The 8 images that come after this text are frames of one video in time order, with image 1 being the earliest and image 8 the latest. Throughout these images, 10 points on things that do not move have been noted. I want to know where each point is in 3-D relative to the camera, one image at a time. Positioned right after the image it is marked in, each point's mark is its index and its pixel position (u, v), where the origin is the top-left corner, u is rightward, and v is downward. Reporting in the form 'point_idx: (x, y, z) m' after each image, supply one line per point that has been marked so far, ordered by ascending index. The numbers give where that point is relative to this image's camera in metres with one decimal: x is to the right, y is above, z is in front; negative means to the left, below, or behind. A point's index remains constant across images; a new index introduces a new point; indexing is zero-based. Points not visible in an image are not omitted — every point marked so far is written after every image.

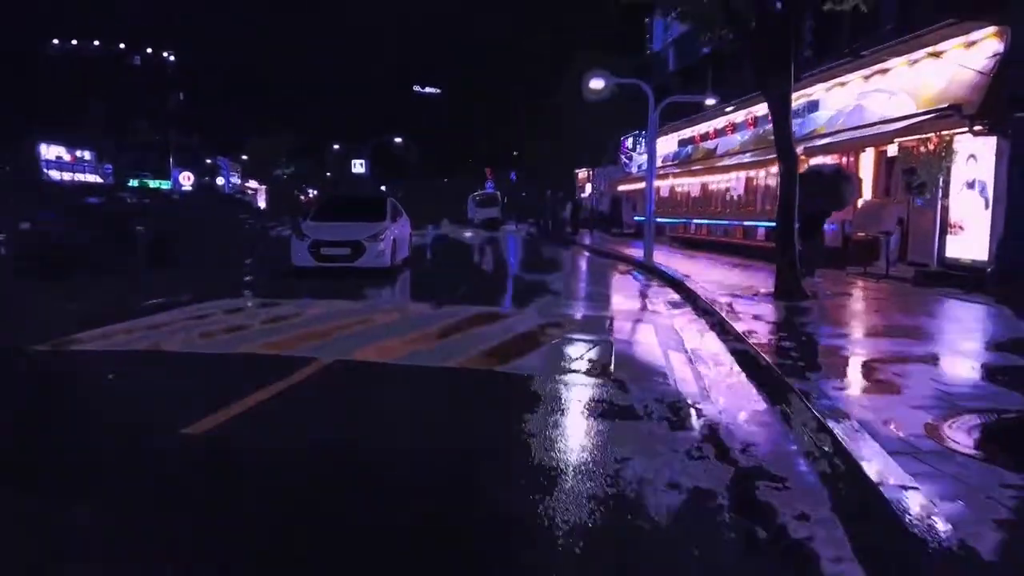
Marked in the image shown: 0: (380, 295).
0: (-2.6, -0.2, +15.3) m
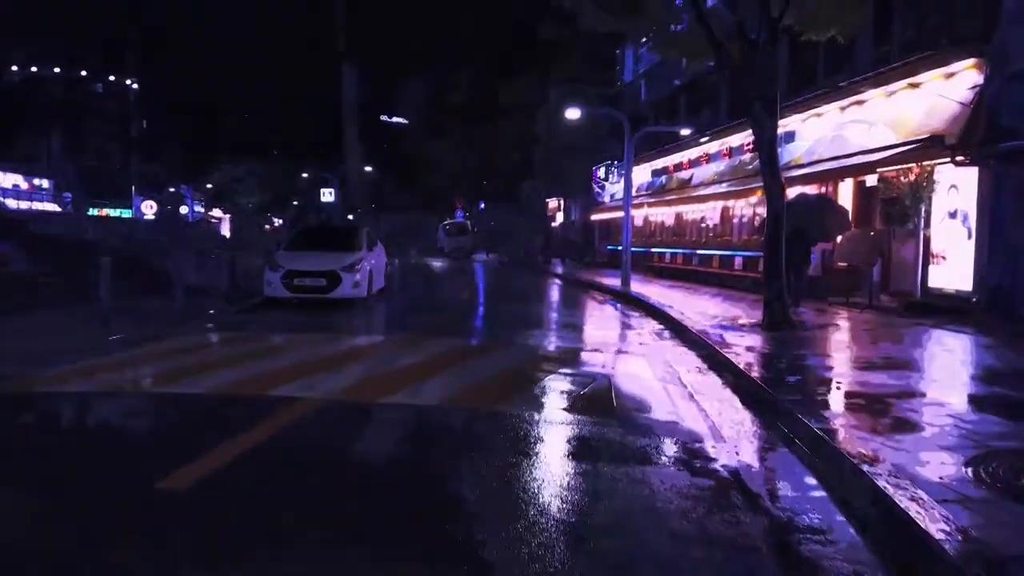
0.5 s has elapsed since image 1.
0: (-3.0, -0.8, +14.8) m
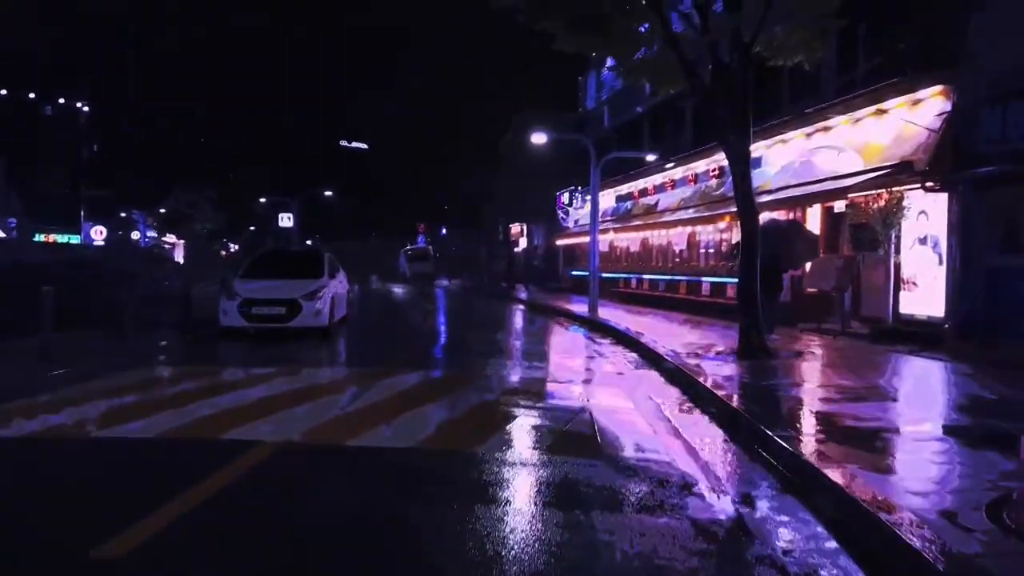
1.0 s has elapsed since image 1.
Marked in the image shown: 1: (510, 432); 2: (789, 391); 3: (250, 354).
0: (-3.6, -1.3, +14.1) m
1: (0.0, -1.6, +8.4) m
2: (+4.1, -1.5, +11.6) m
3: (-4.8, -1.2, +14.1) m
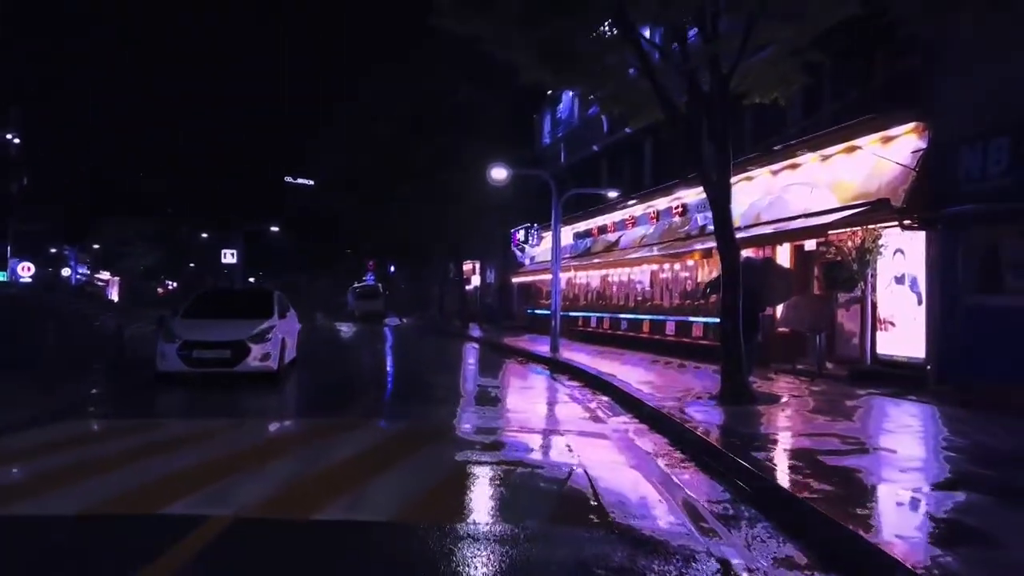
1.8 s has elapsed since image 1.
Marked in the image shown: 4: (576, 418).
0: (-4.1, -2.0, +12.8) m
1: (-0.2, -2.0, +7.4) m
2: (+3.8, -2.1, +10.9) m
3: (-5.3, -1.9, +12.8) m
4: (+1.2, -2.4, +13.8) m
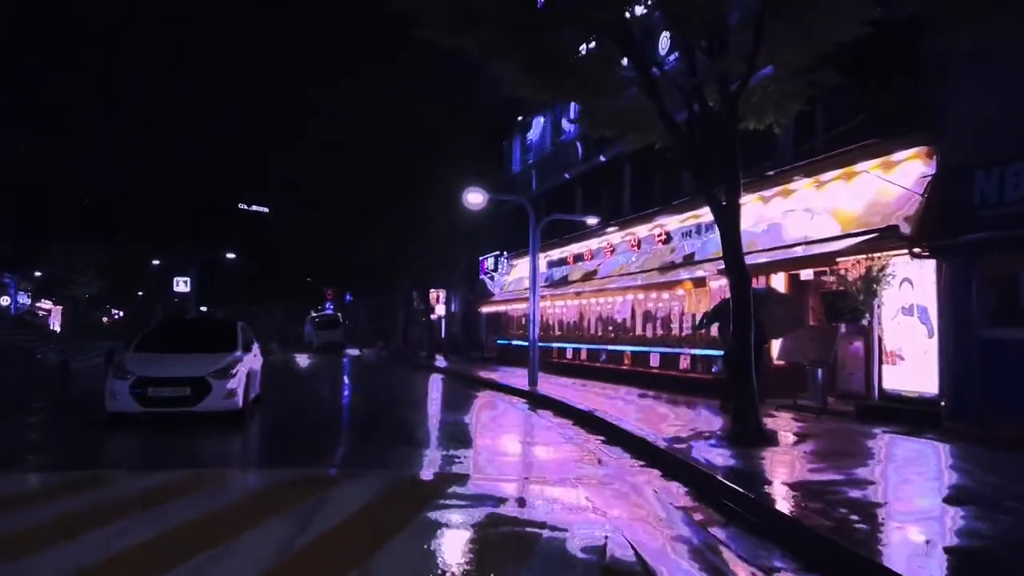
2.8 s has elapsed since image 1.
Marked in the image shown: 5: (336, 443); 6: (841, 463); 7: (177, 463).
0: (-4.1, -2.5, +11.4) m
1: (+0.1, -2.3, +6.3) m
2: (+3.8, -2.6, +10.0) m
3: (-5.4, -2.4, +11.4) m
4: (+1.0, -2.9, +12.7) m
5: (-3.0, -2.7, +13.3) m
6: (+4.8, -2.6, +11.2) m
7: (-4.7, -2.4, +10.7) m
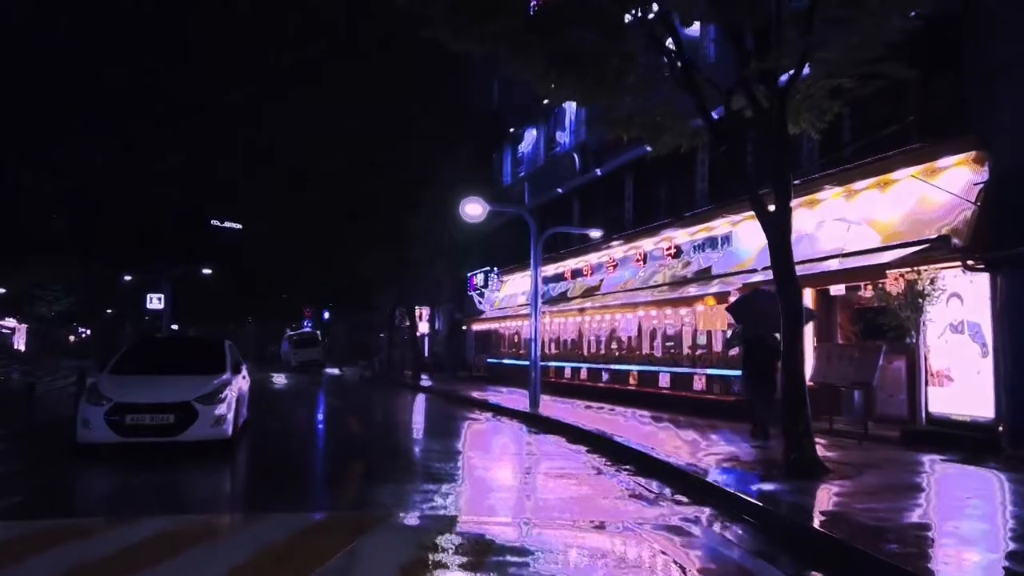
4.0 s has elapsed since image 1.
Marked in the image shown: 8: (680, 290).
0: (-3.7, -2.7, +10.0) m
1: (+0.7, -2.3, +5.0) m
2: (+4.2, -2.7, +8.9) m
3: (-5.0, -2.6, +9.9) m
4: (+1.4, -3.1, +11.5) m
5: (-2.7, -2.9, +11.9) m
6: (+5.2, -2.8, +10.1) m
7: (-4.2, -2.6, +9.3) m
8: (+4.2, 0.0, +19.1) m
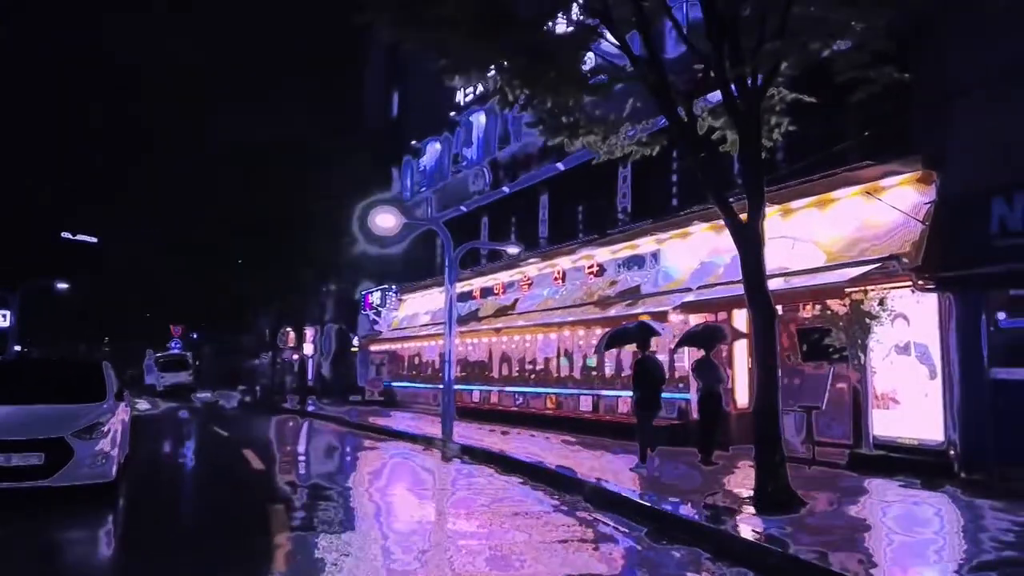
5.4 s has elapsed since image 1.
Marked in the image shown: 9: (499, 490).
0: (-4.2, -2.8, +8.1) m
1: (+1.0, -2.4, +3.8) m
2: (+3.9, -2.9, +8.2) m
3: (-5.4, -2.6, +7.7) m
4: (+0.7, -3.3, +10.3) m
5: (-3.4, -3.1, +10.0) m
6: (+4.7, -3.0, +9.6) m
7: (-4.5, -2.6, +7.2) m
8: (+2.3, -0.5, +18.3) m
9: (-0.3, -3.8, +14.4) m
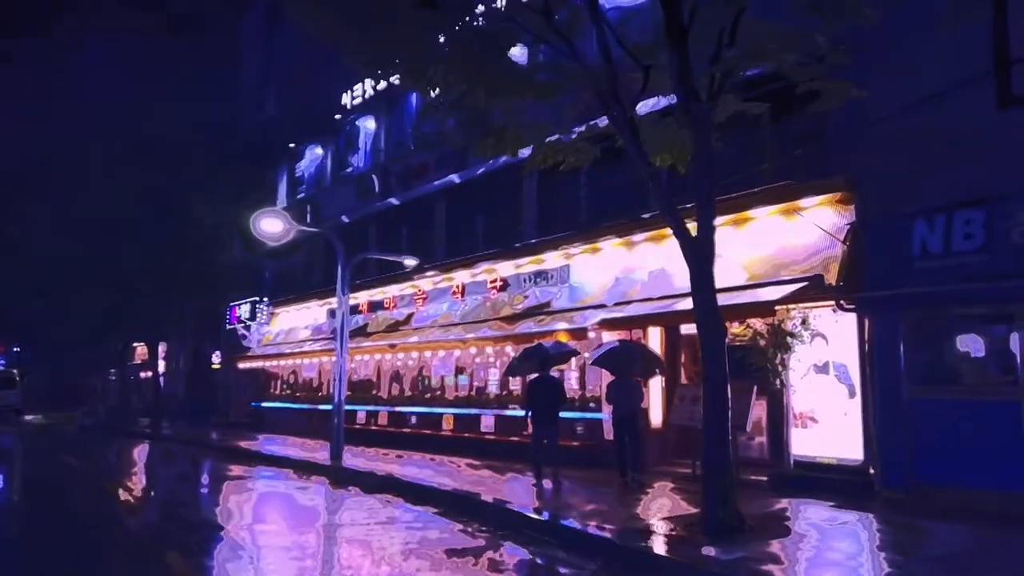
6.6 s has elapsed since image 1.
0: (-4.5, -2.8, +6.3) m
1: (+1.3, -2.4, +3.0) m
2: (+3.4, -3.1, +7.8) m
3: (-5.6, -2.6, +5.7) m
4: (-0.1, -3.5, +9.3) m
5: (-4.1, -3.1, +8.3) m
6: (+3.9, -3.2, +9.3) m
7: (-4.7, -2.6, +5.4) m
8: (0.0, -0.9, +17.6) m
9: (-1.9, -4.0, +13.1) m
